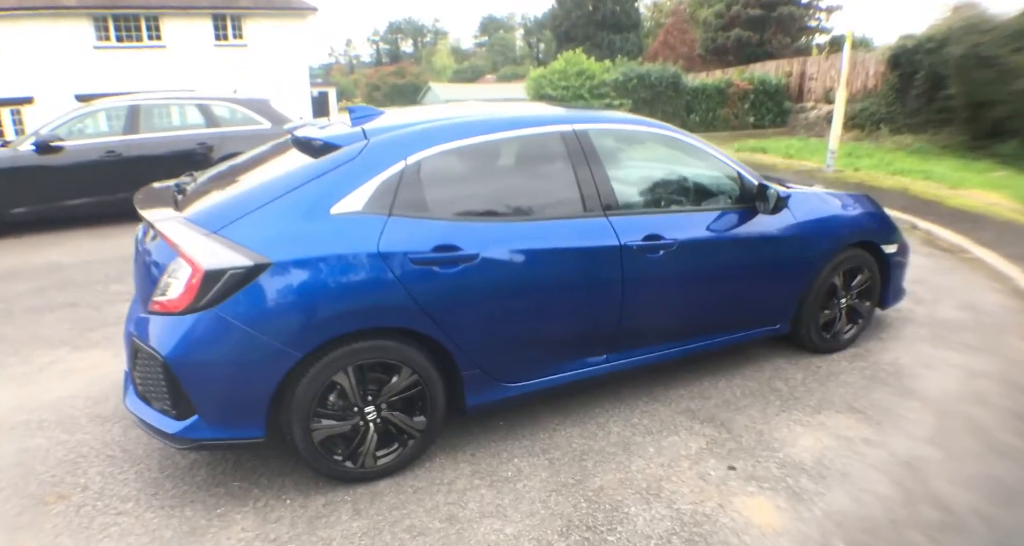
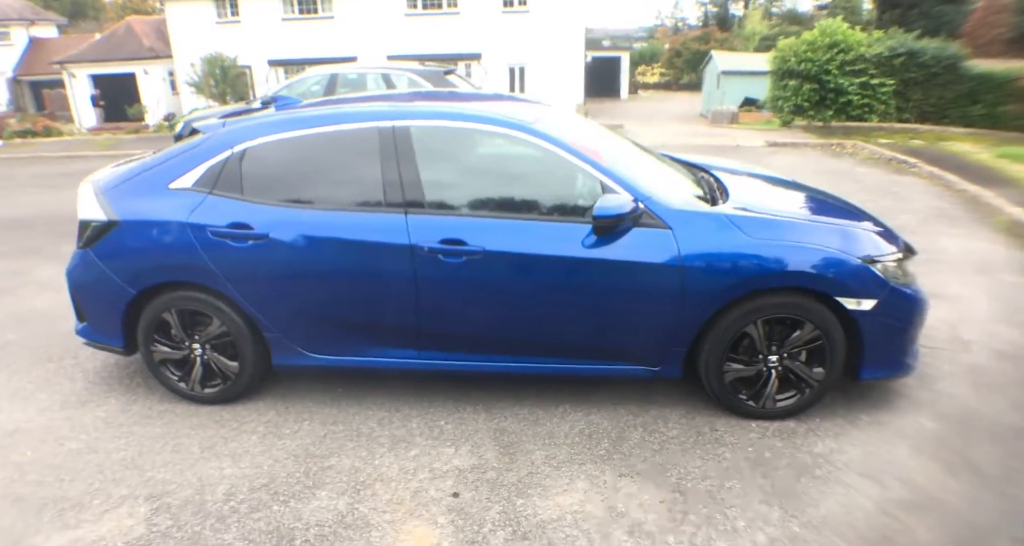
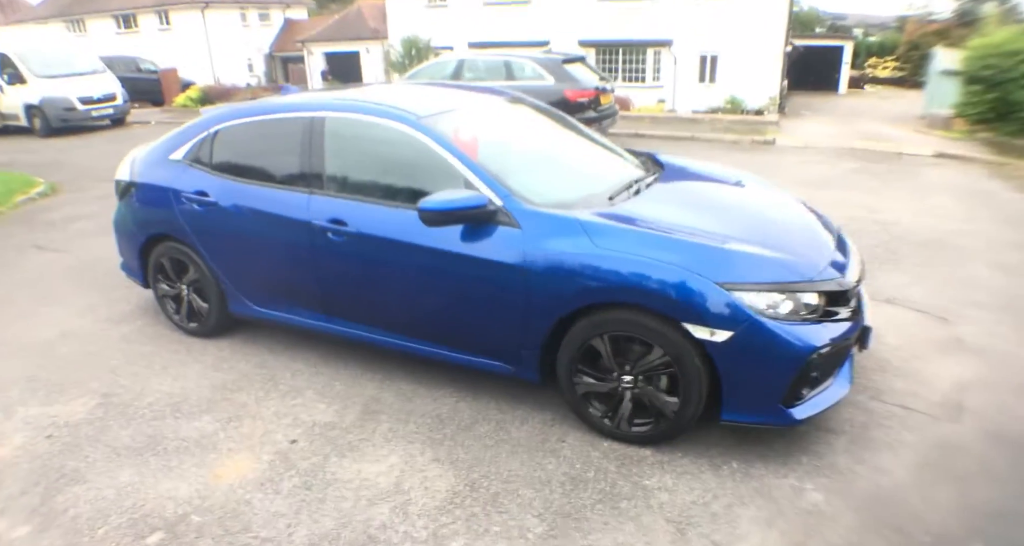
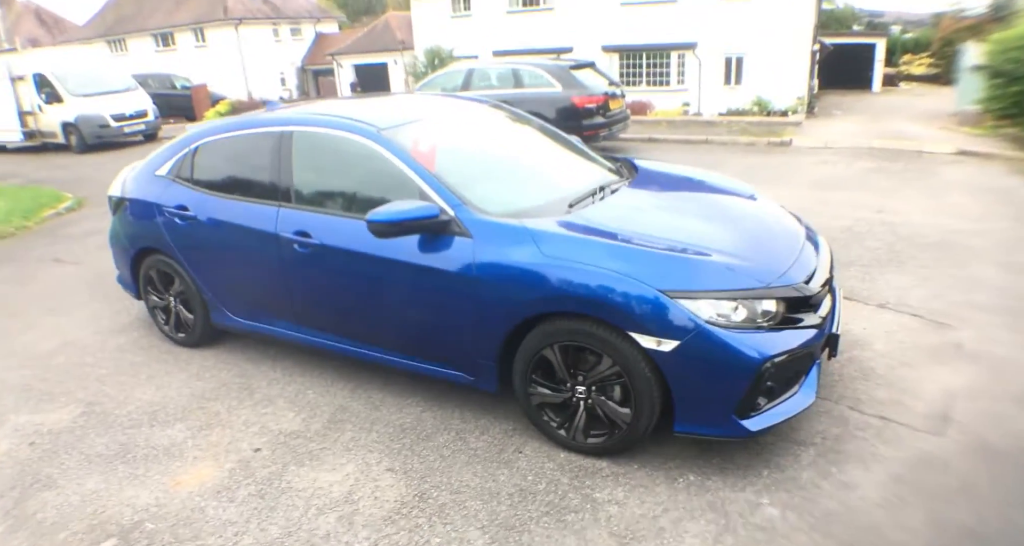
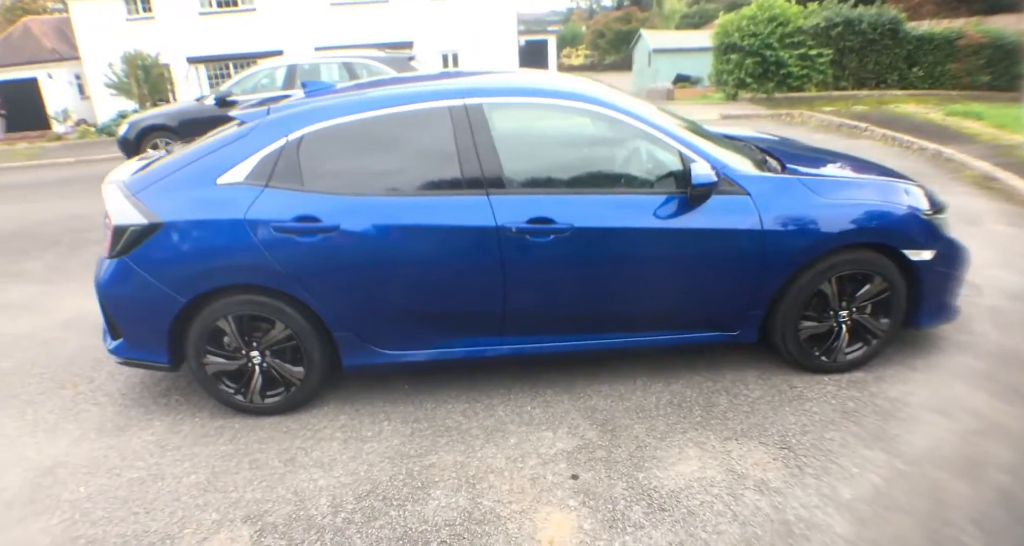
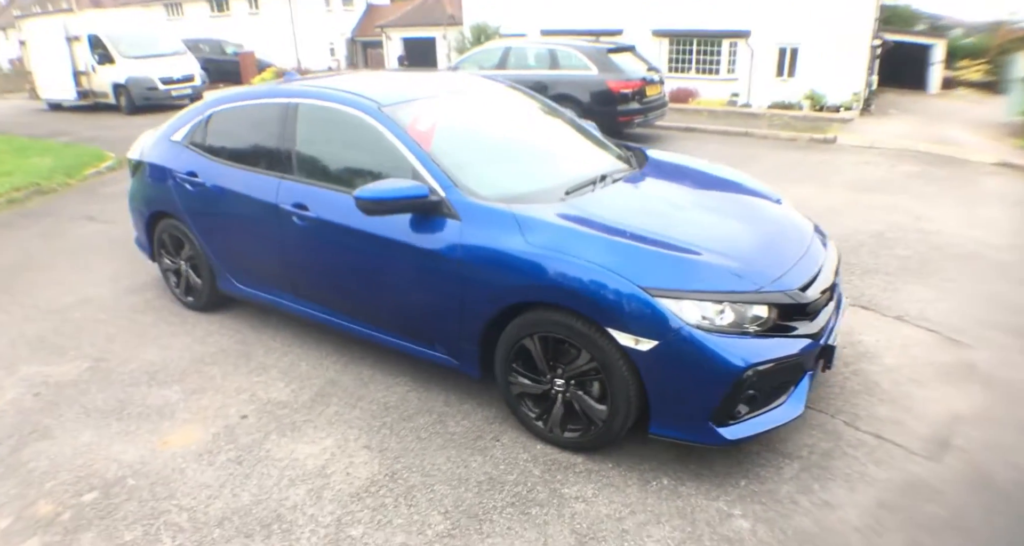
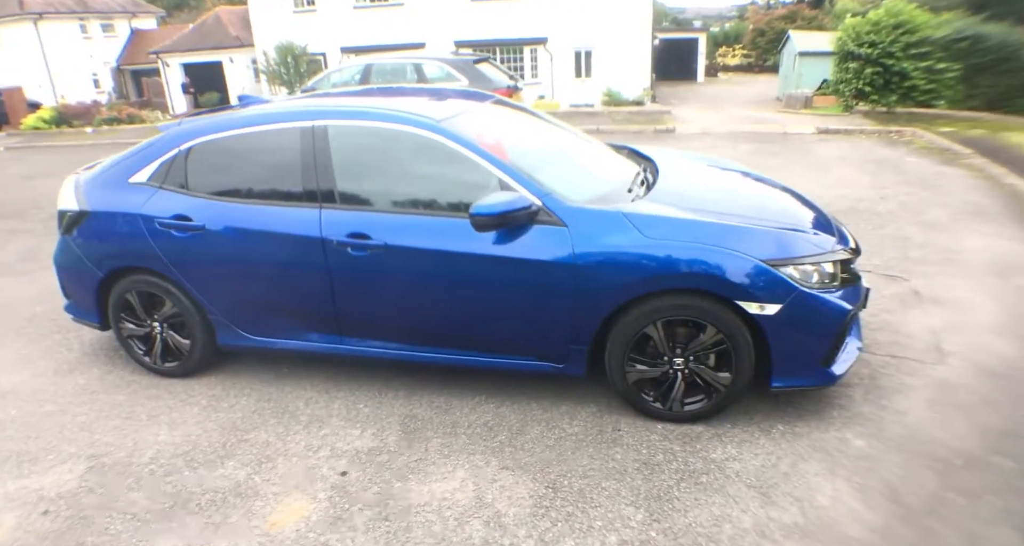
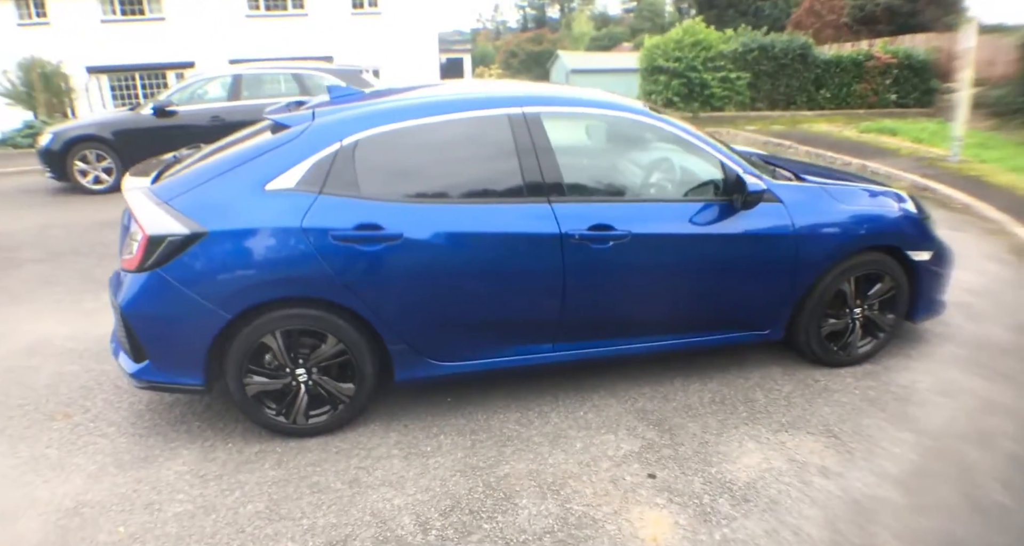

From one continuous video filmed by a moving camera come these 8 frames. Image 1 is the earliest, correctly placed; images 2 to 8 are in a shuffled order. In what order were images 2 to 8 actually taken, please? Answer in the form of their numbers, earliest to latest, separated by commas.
8, 5, 2, 7, 3, 4, 6
